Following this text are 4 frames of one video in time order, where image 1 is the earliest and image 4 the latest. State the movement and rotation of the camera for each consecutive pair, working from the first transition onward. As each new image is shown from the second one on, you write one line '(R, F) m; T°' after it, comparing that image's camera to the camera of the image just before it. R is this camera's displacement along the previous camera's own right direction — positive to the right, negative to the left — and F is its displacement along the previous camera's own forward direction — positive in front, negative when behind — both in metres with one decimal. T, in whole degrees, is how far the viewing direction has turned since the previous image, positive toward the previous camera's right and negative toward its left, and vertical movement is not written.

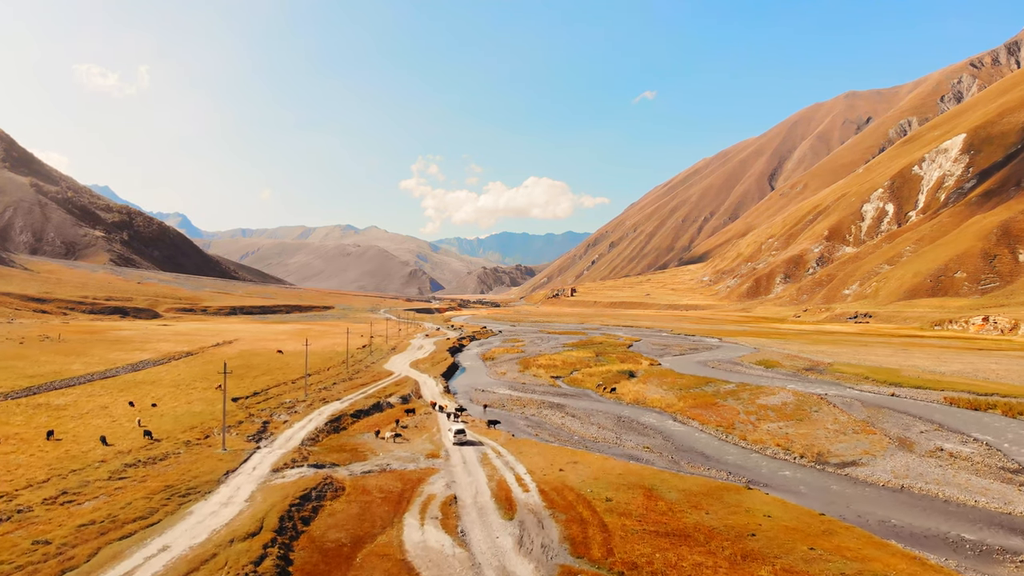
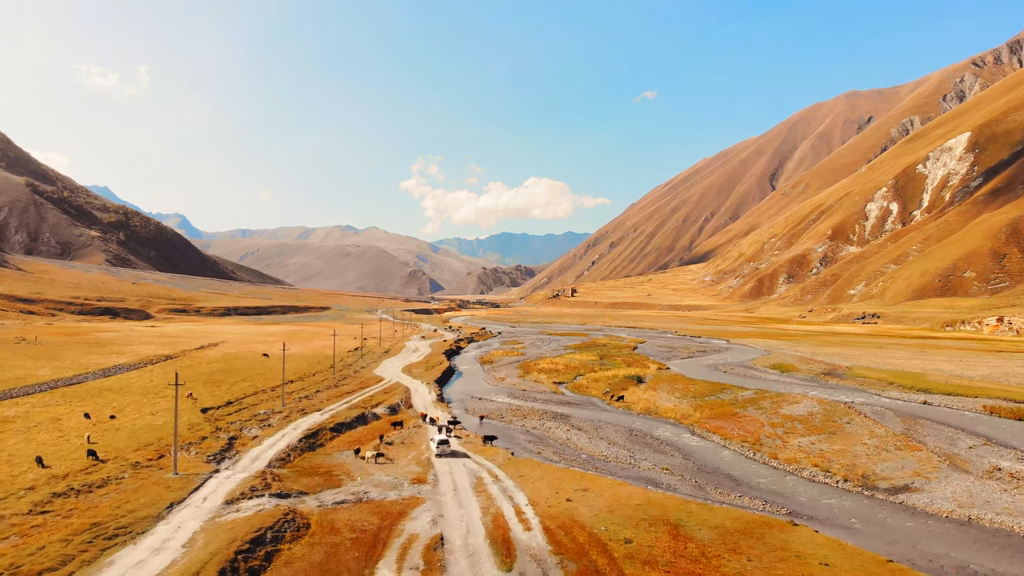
(+0.1, +5.7) m; 0°
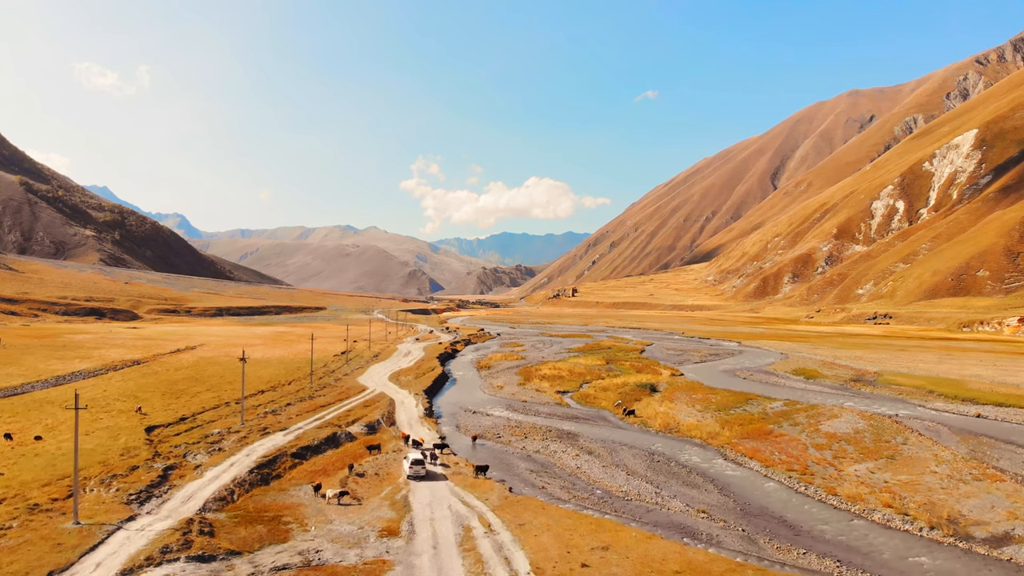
(+0.2, +7.8) m; 0°
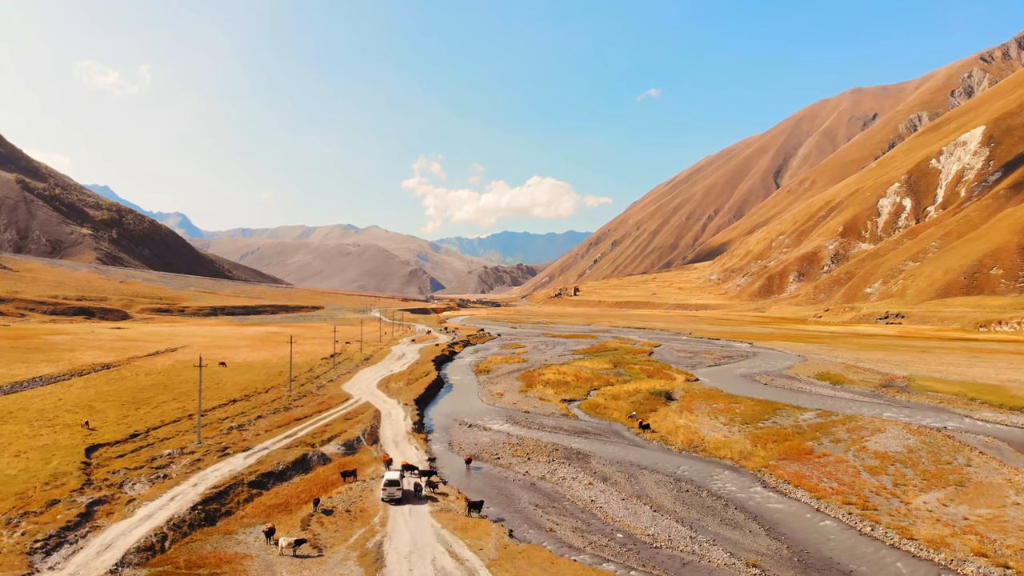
(0.0, +6.4) m; 0°
